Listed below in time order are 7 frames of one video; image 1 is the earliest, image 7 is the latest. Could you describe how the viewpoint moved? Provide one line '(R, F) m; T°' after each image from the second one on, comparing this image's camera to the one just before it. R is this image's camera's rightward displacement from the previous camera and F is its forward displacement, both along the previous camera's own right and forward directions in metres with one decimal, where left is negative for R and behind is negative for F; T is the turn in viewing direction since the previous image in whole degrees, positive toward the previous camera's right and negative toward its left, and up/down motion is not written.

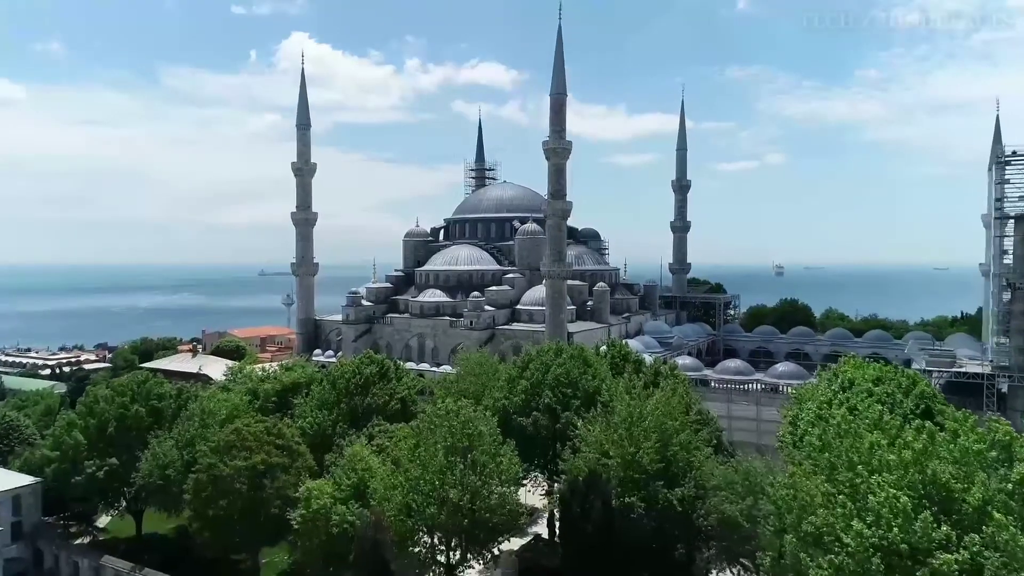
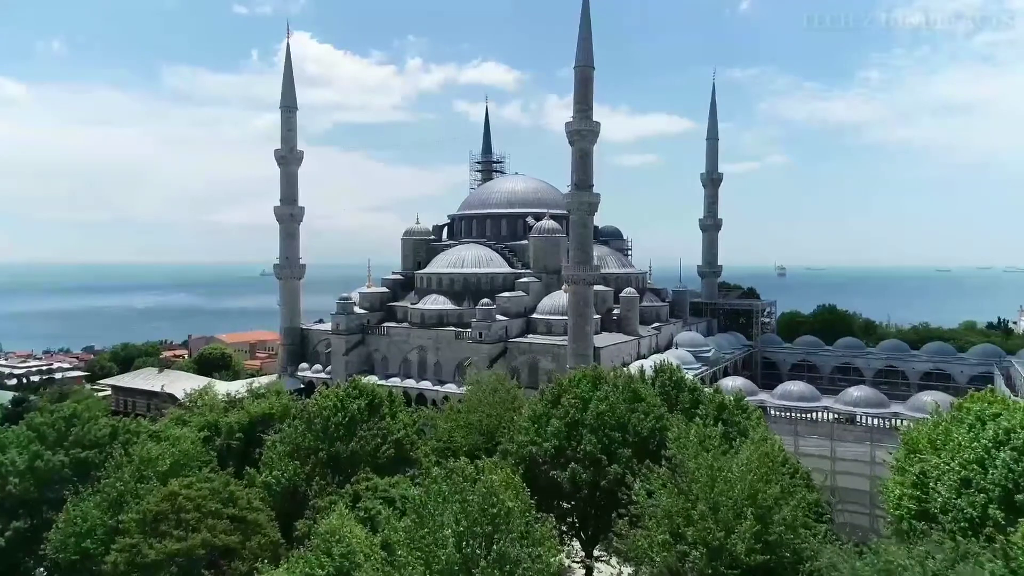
(-0.9, +5.7) m; 0°
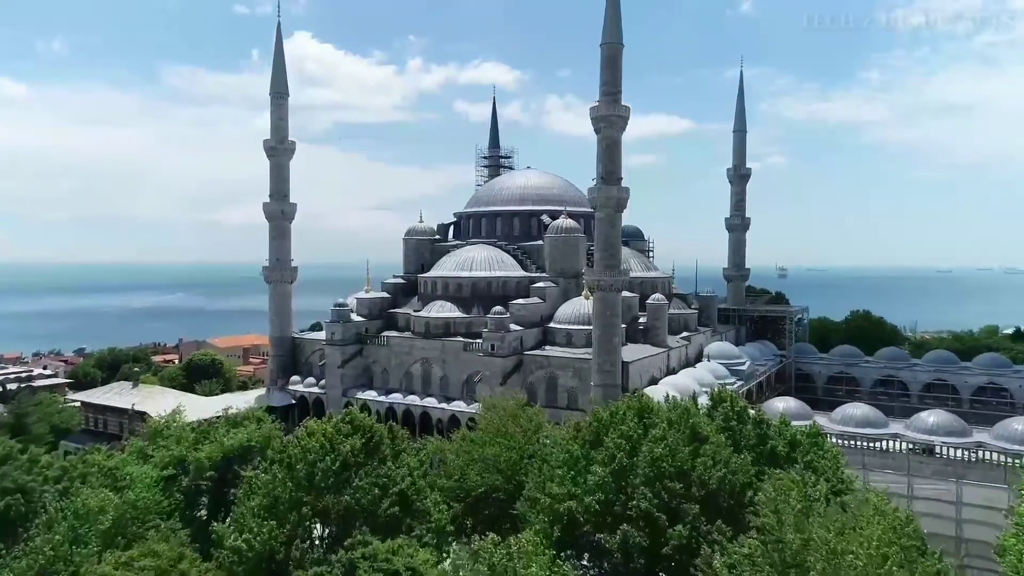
(-0.8, +3.9) m; 0°
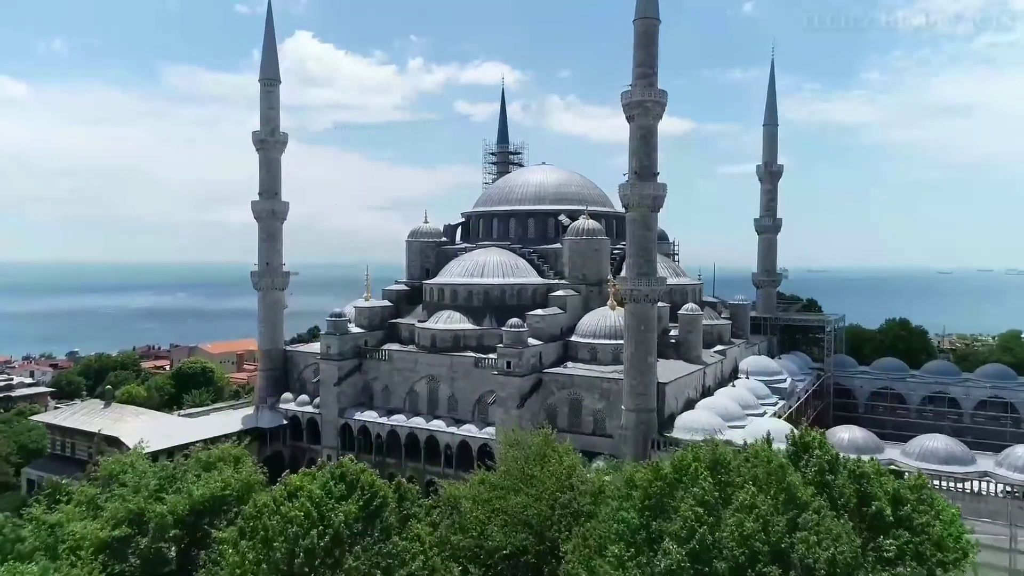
(-0.9, +3.6) m; 0°
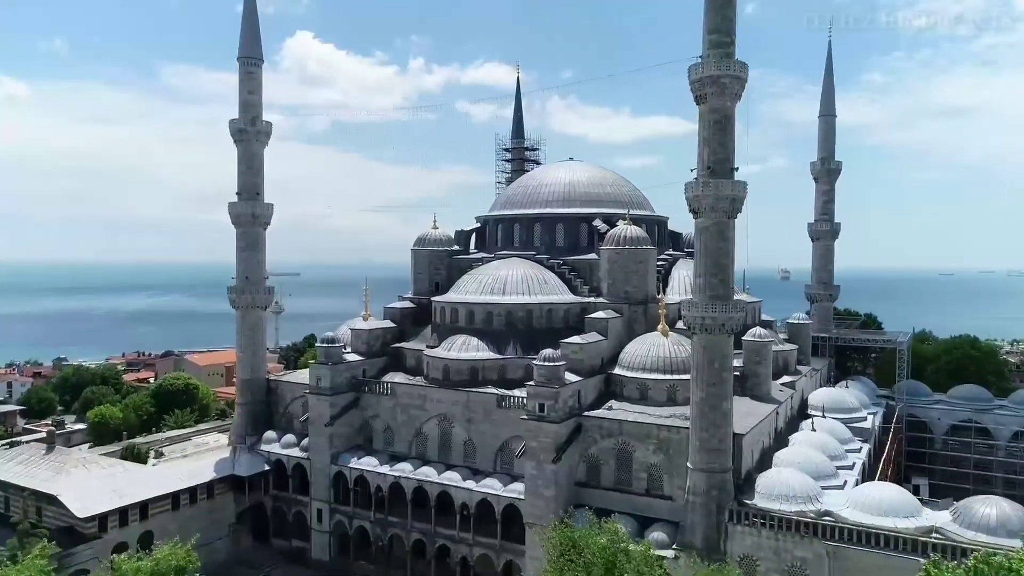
(-1.2, +5.4) m; 0°
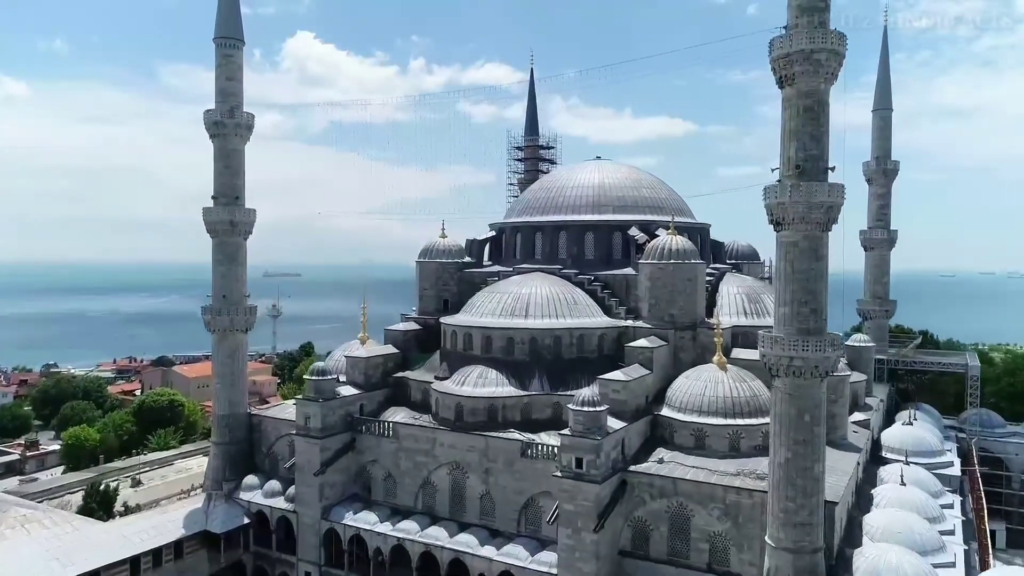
(-0.9, +4.2) m; 0°
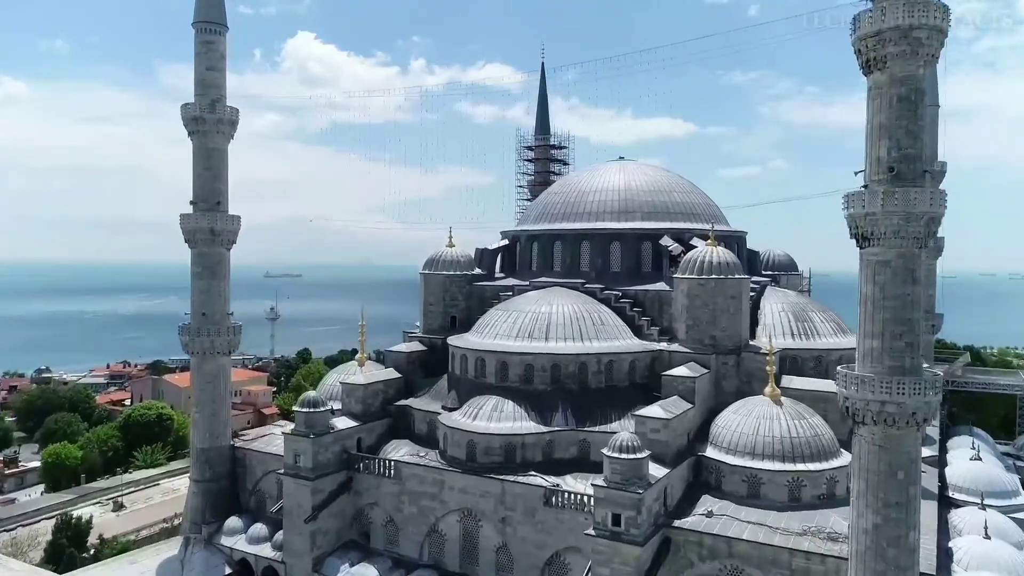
(-0.6, +2.8) m; 0°
